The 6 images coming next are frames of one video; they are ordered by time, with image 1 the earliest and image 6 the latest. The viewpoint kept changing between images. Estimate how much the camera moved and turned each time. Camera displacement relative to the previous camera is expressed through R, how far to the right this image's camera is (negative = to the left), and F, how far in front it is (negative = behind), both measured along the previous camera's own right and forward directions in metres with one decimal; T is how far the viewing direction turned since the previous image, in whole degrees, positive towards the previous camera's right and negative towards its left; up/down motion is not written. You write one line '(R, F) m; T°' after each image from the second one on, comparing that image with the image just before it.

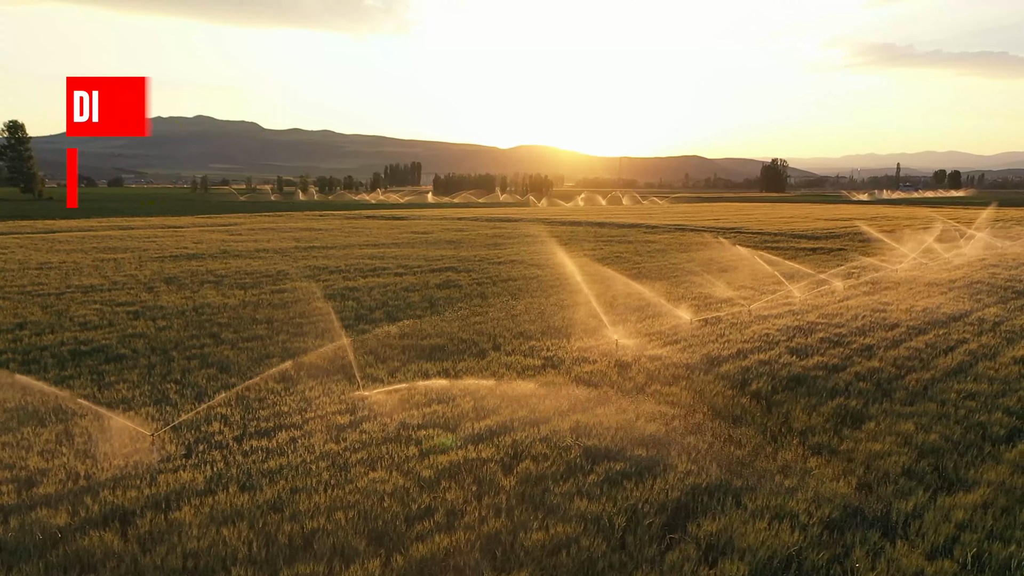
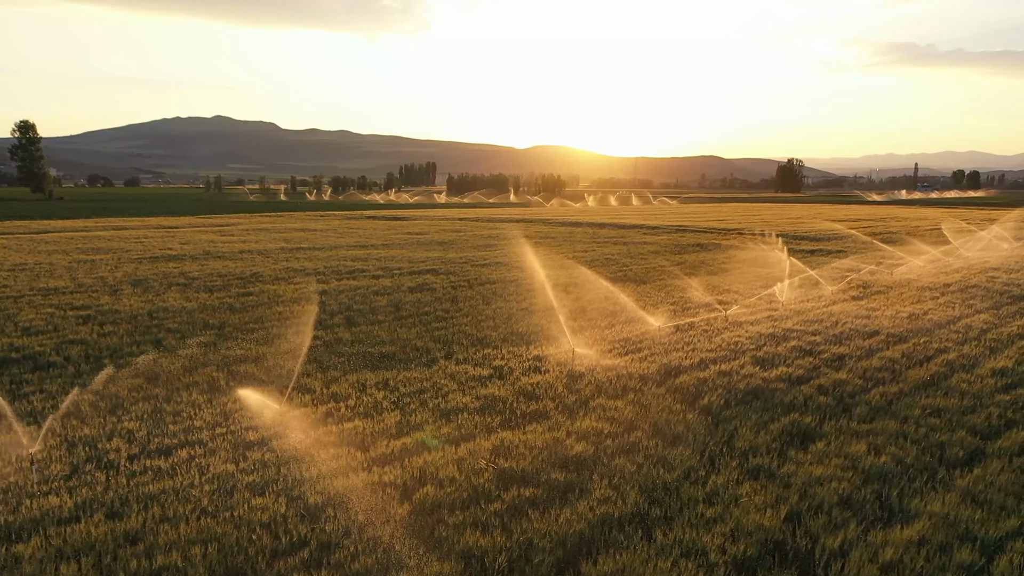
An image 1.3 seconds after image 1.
(+0.5, +0.4) m; -1°
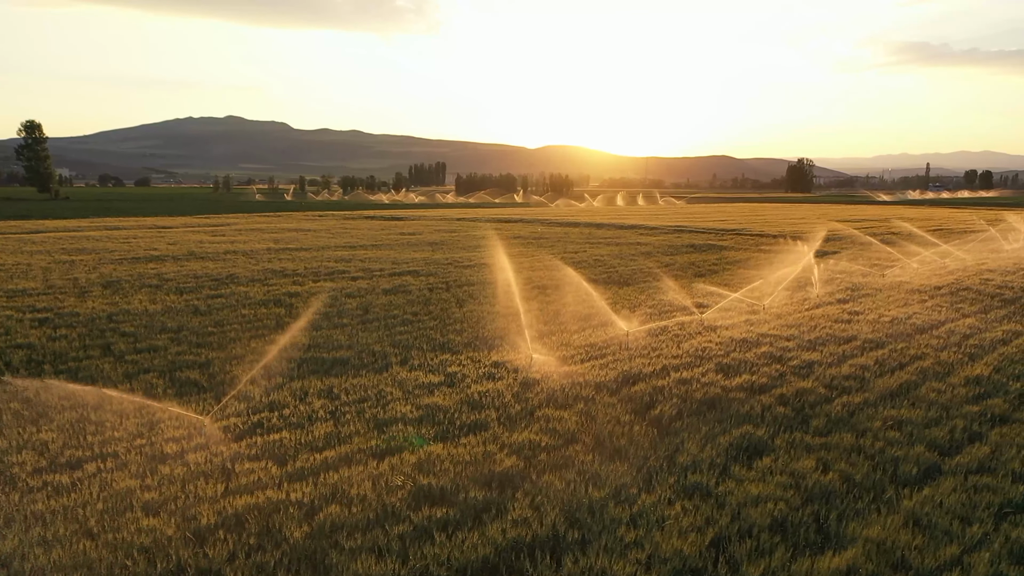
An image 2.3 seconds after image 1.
(+0.4, +0.3) m; -1°
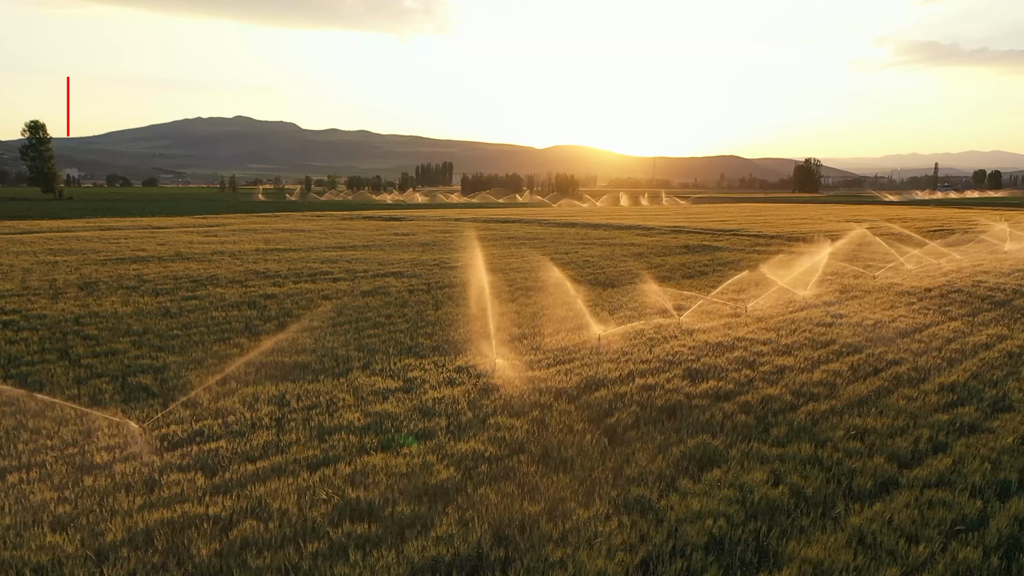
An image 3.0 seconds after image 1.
(+0.3, +0.2) m; -1°
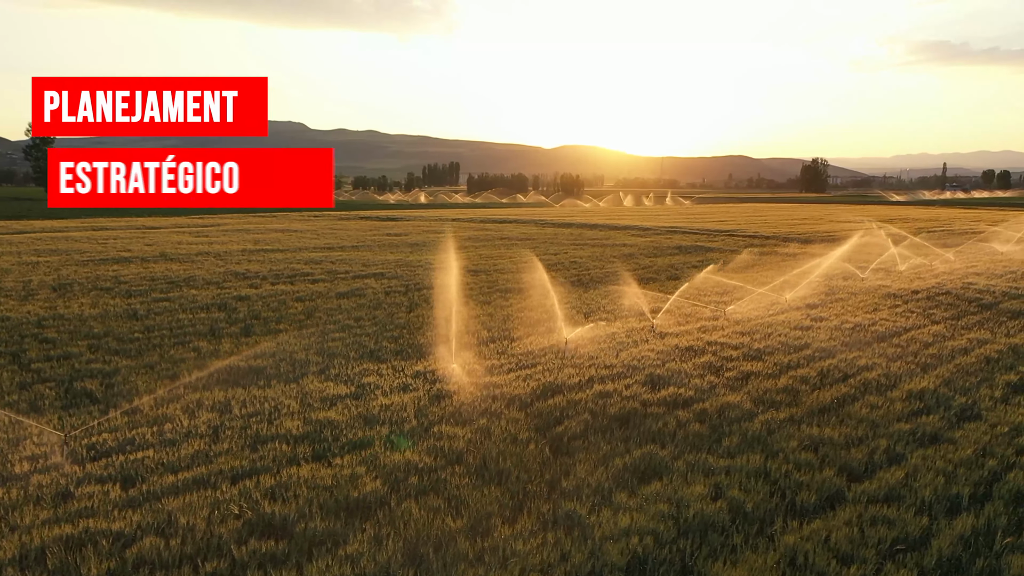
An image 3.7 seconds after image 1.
(+0.3, +0.2) m; -1°
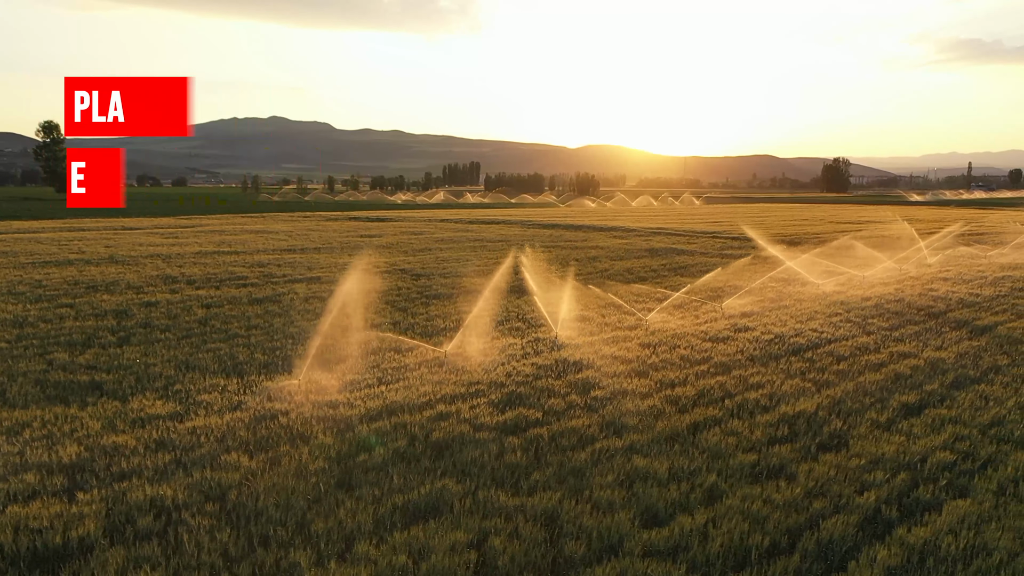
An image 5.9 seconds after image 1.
(+1.0, +0.5) m; -2°
